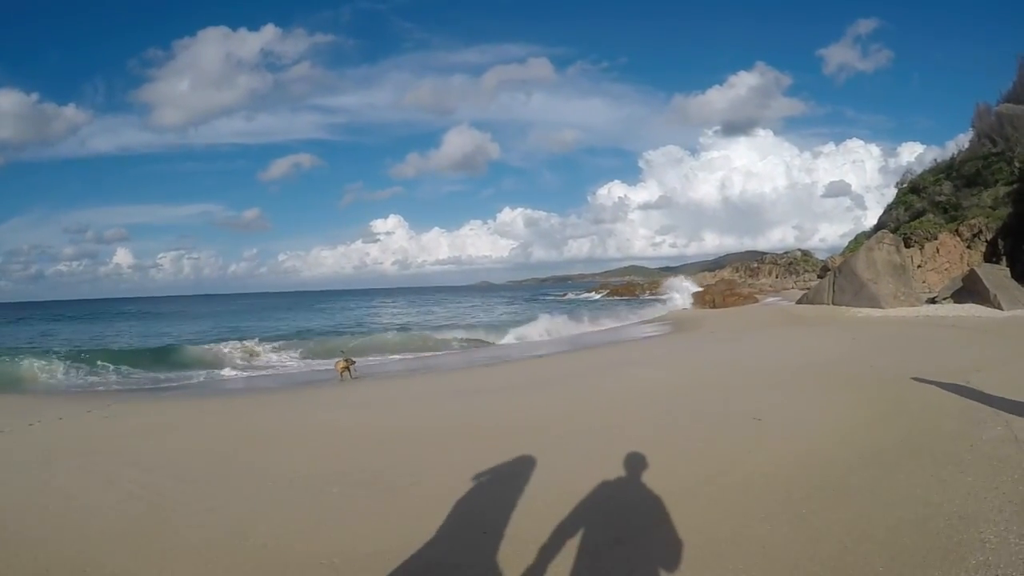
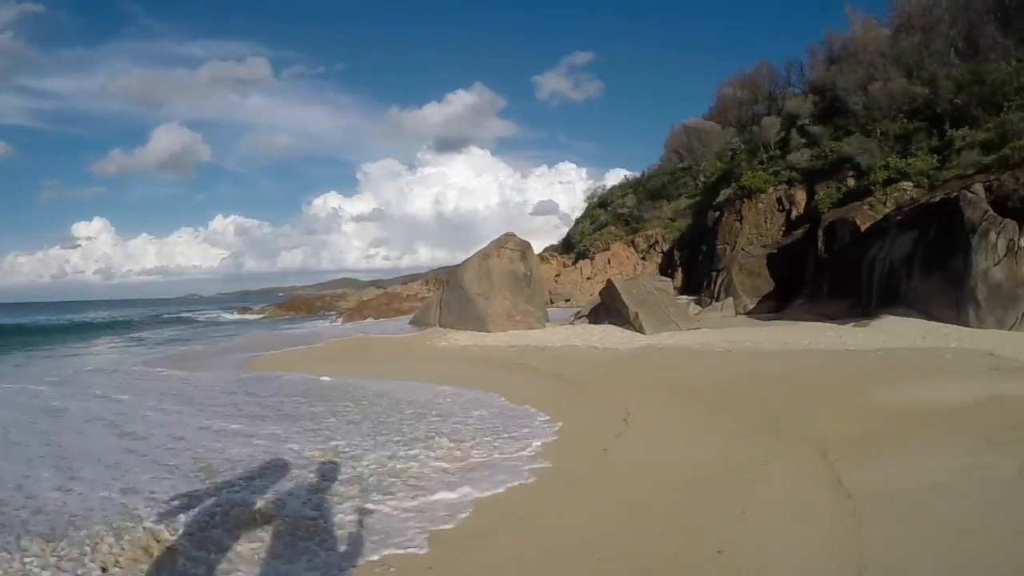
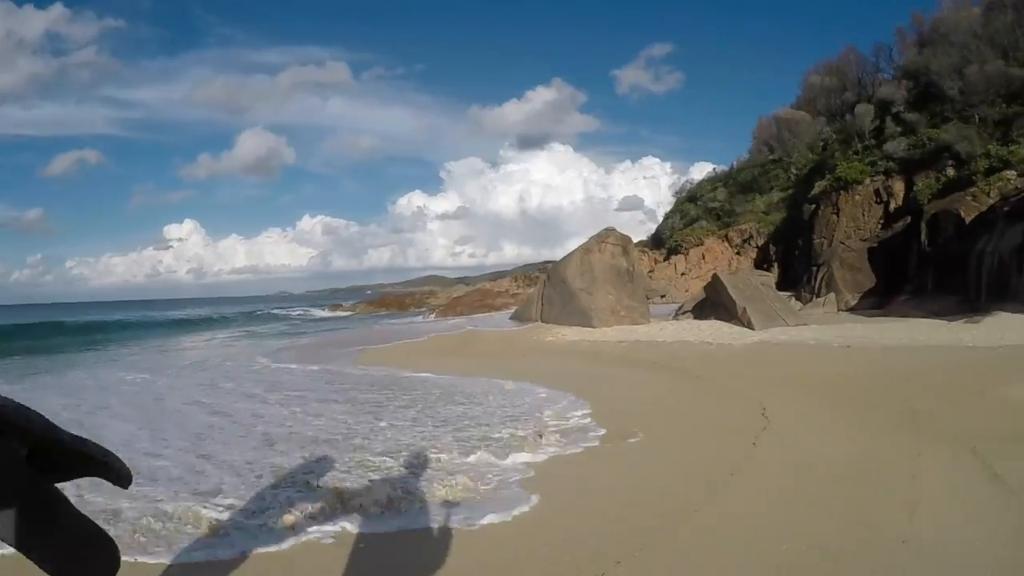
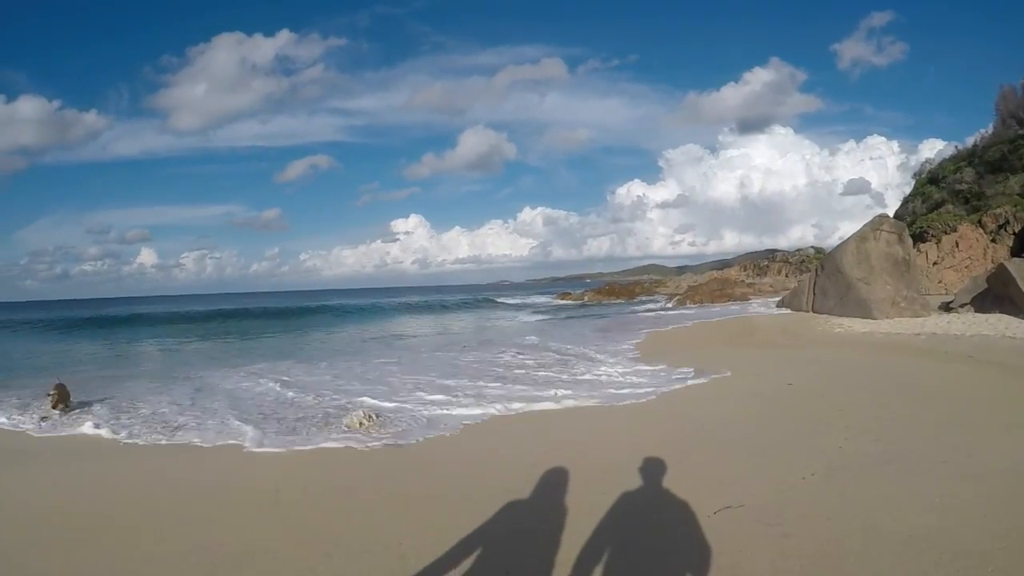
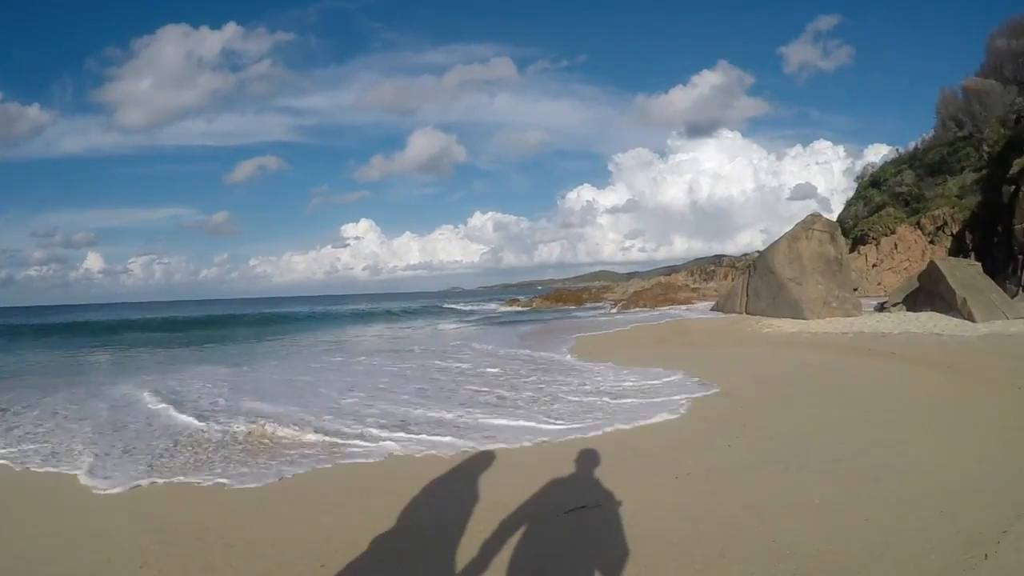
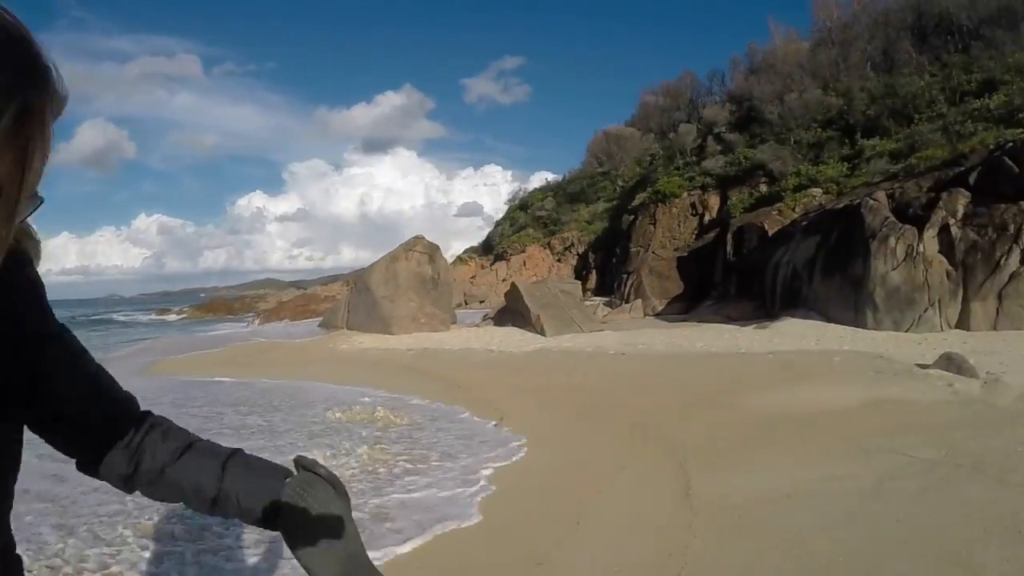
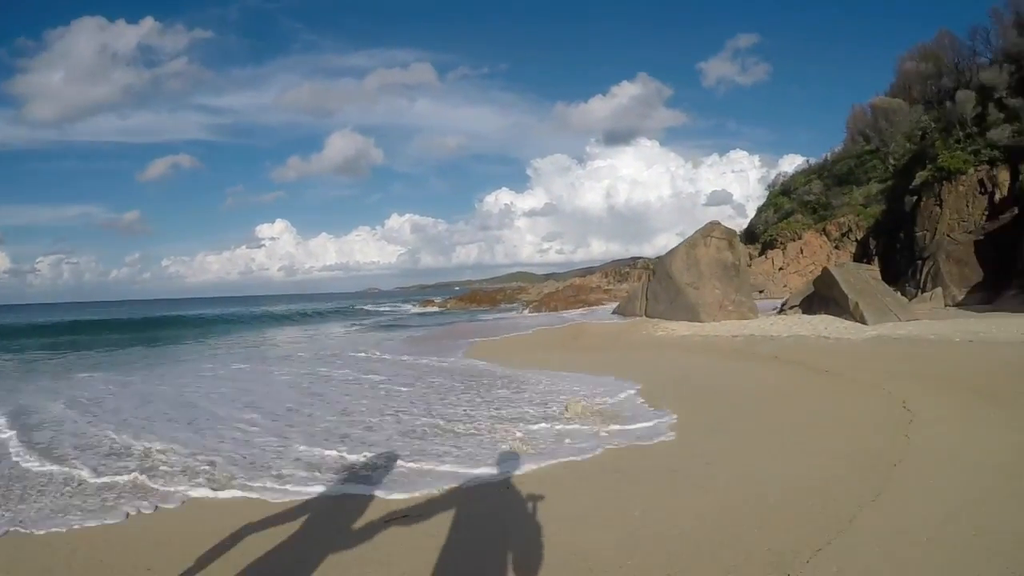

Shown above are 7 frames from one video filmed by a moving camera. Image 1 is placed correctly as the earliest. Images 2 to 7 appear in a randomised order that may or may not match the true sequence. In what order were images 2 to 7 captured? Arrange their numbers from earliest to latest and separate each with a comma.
4, 5, 7, 3, 2, 6
